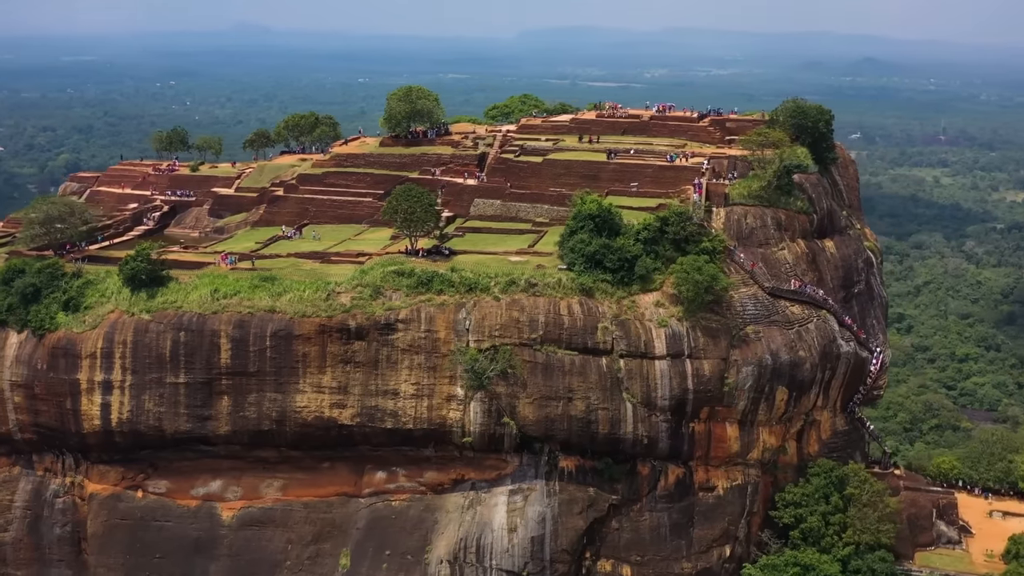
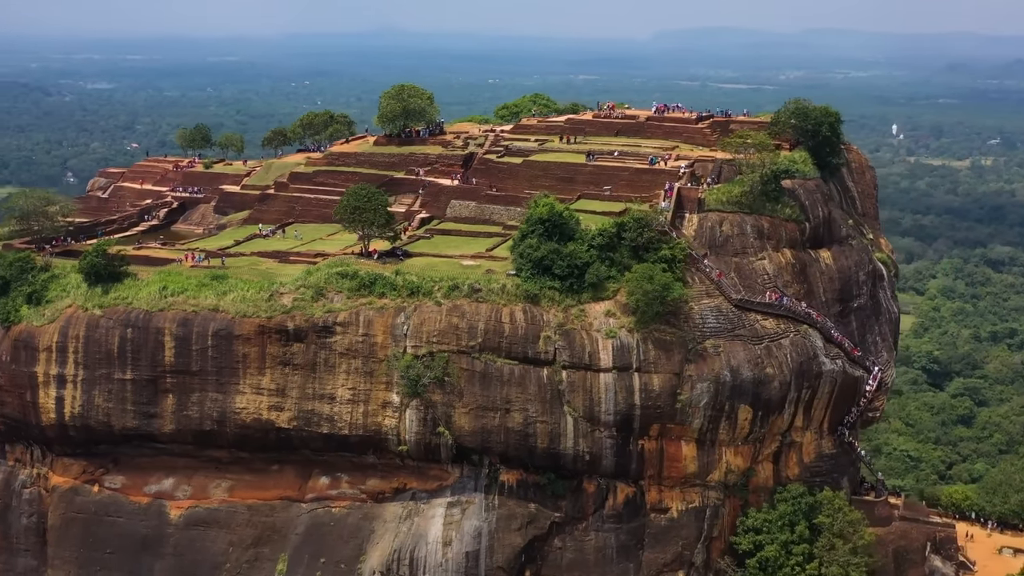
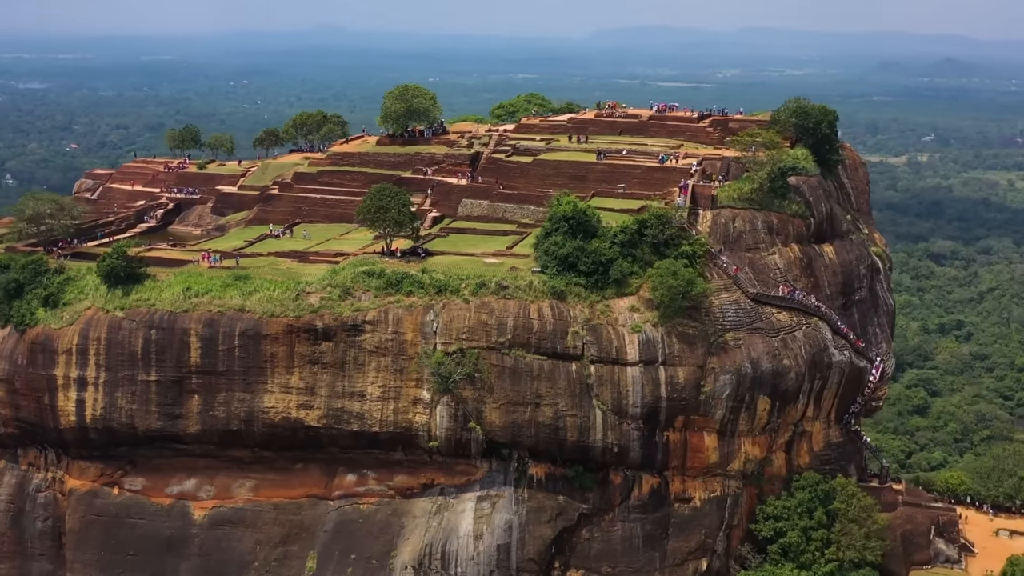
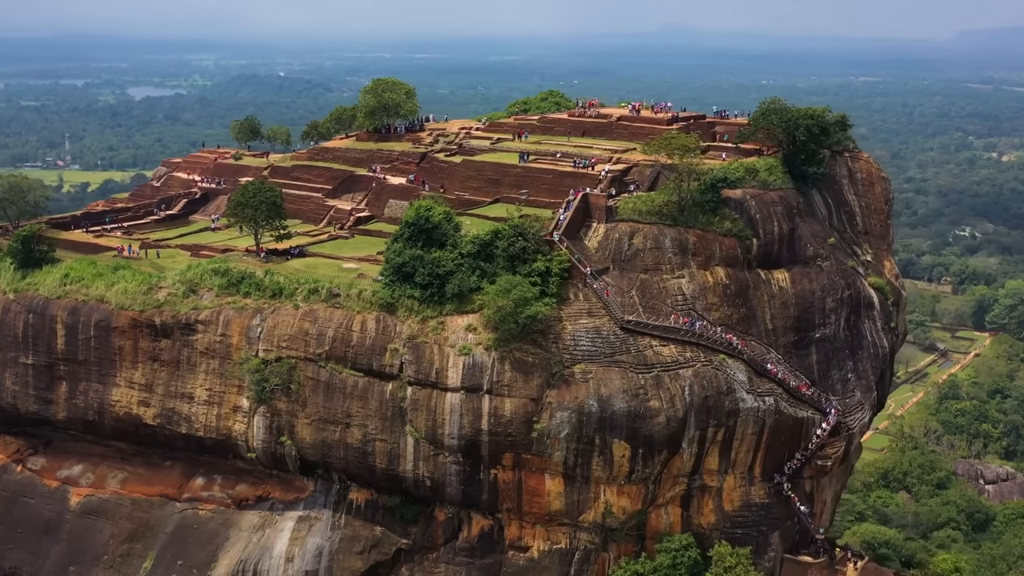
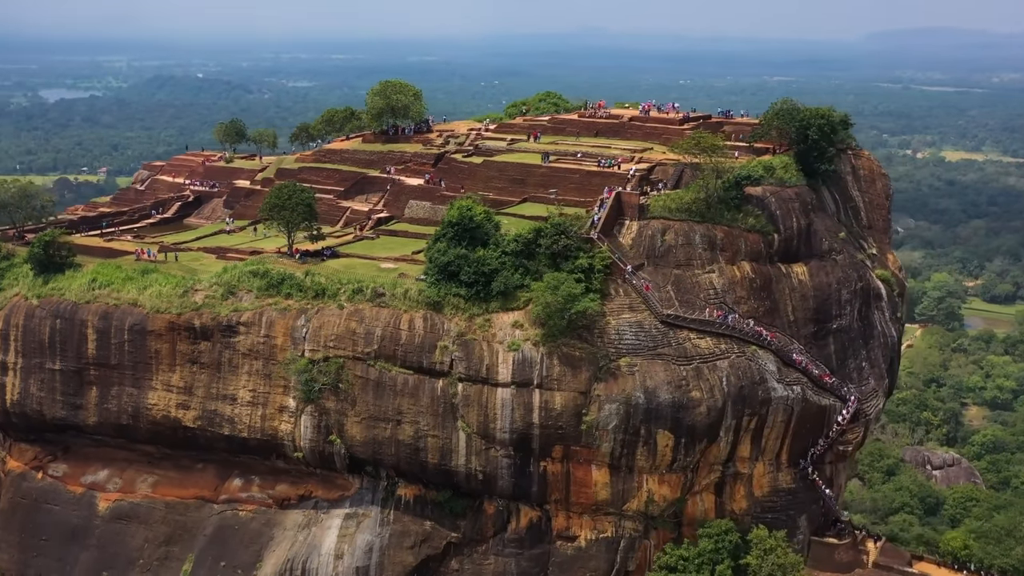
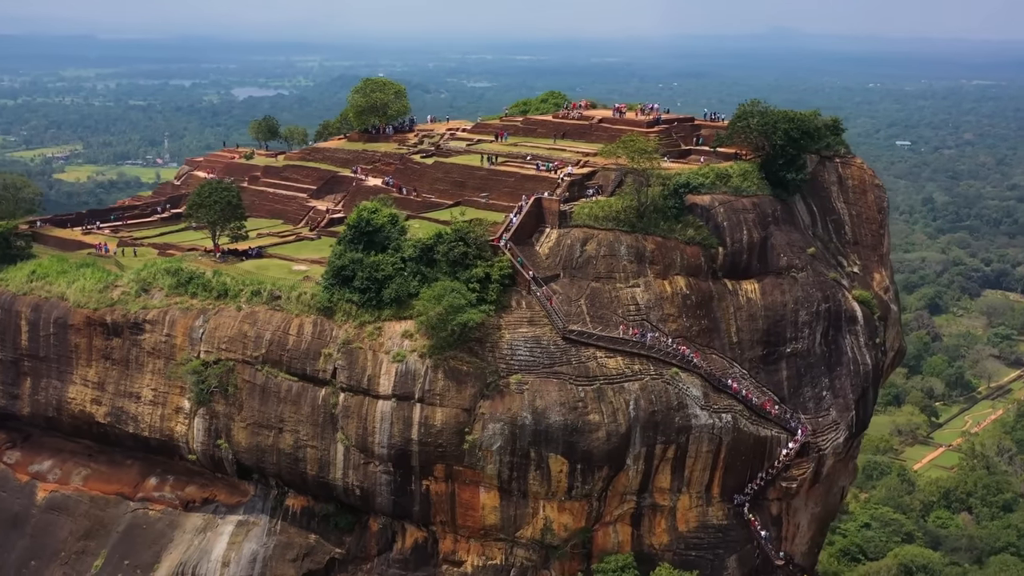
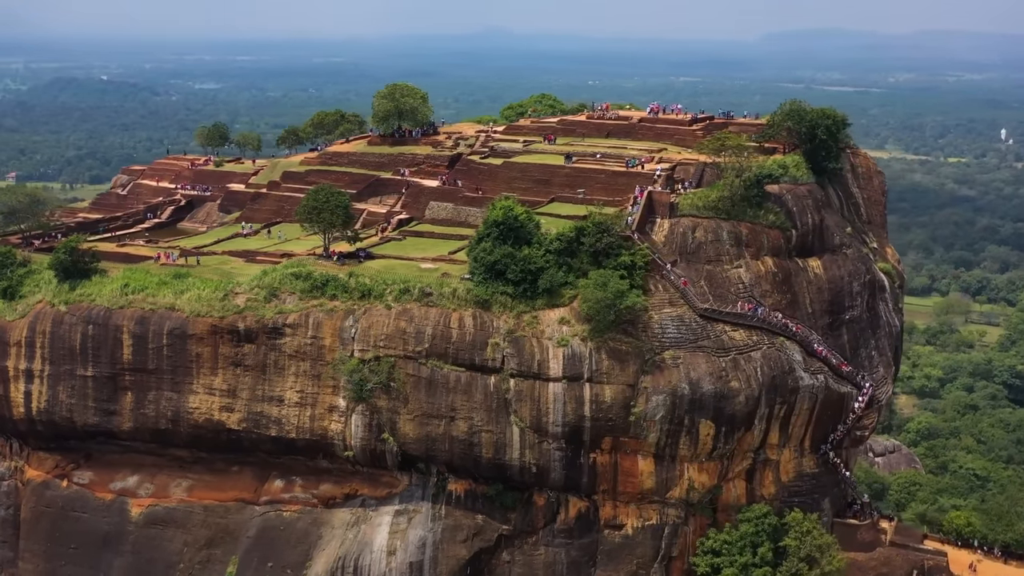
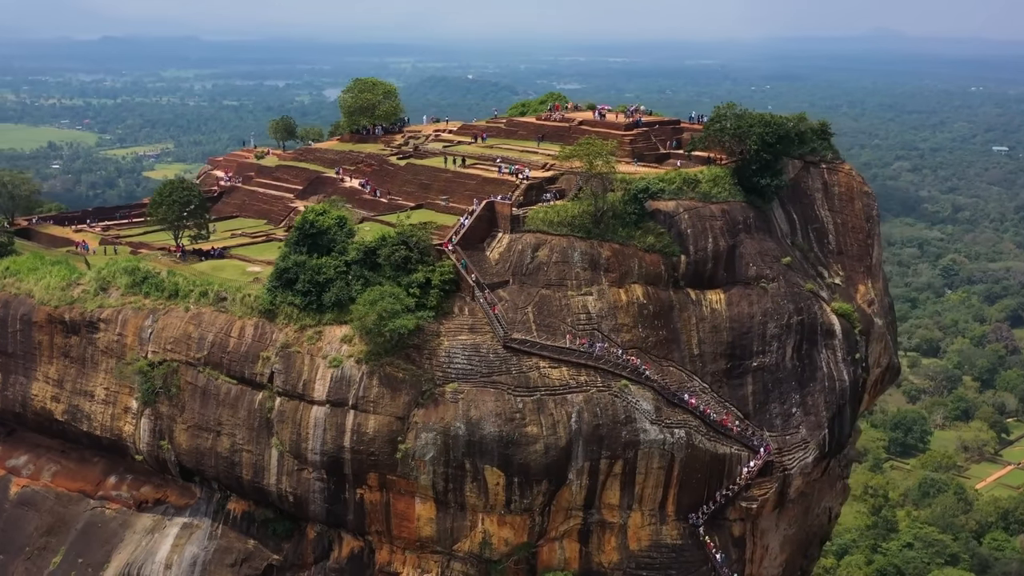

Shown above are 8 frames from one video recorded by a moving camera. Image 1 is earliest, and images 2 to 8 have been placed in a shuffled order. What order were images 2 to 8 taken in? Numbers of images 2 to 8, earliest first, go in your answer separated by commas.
3, 2, 7, 5, 4, 6, 8
